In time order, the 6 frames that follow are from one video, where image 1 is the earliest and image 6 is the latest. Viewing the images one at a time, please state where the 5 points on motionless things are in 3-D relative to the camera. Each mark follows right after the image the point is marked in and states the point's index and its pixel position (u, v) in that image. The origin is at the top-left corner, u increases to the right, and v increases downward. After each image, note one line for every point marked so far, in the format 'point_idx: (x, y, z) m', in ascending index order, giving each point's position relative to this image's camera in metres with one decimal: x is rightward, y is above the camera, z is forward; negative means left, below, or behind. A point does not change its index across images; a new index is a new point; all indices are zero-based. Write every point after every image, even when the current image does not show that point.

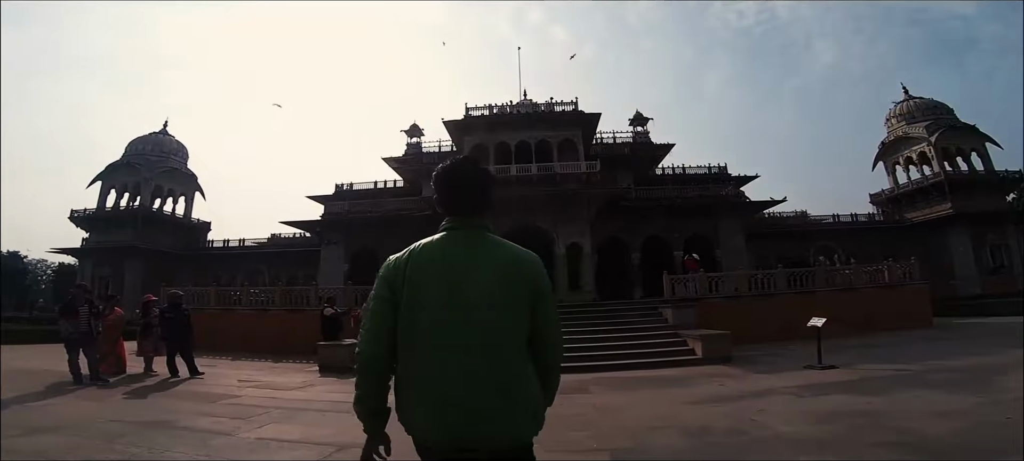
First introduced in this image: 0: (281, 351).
0: (-7.2, -3.7, +15.2) m
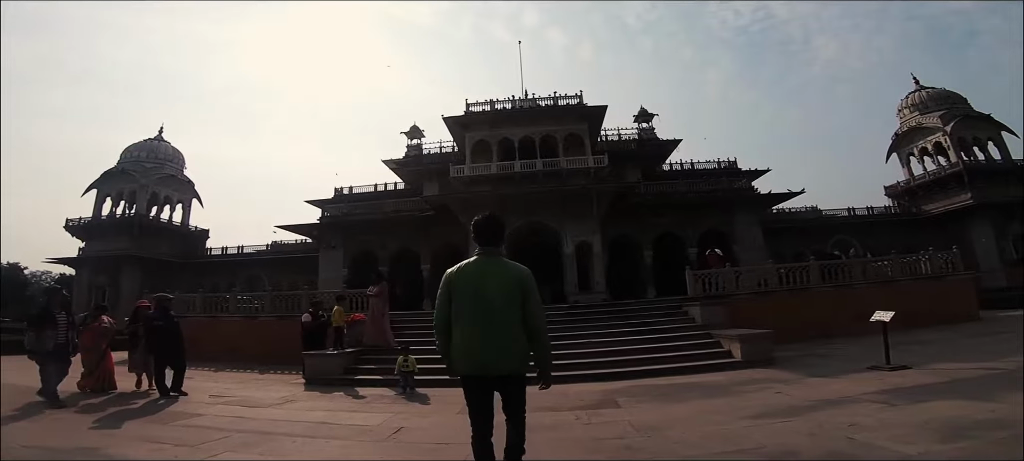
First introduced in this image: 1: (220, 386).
0: (-6.9, -3.7, +14.0) m
1: (-5.8, -3.1, +9.8) m
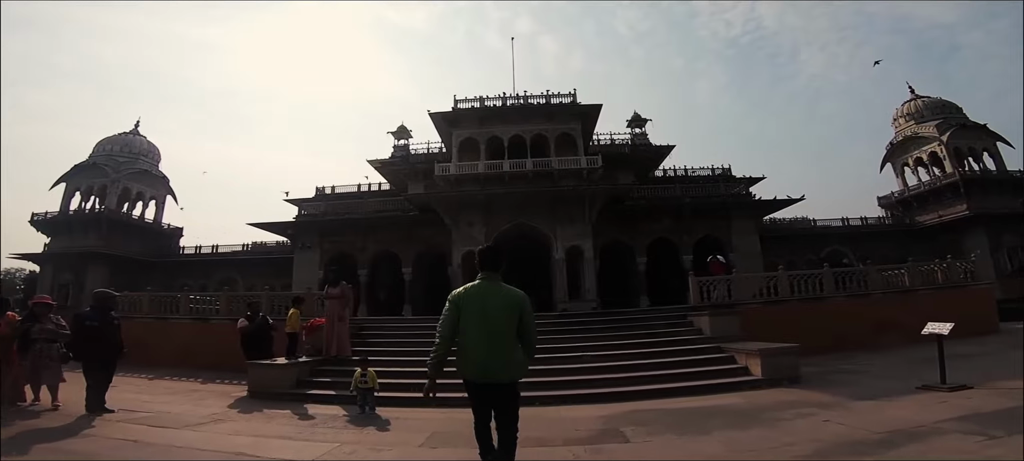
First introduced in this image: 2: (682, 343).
0: (-7.3, -3.5, +12.4) m
1: (-6.1, -2.9, +8.2) m
2: (+3.4, -2.3, +10.0) m
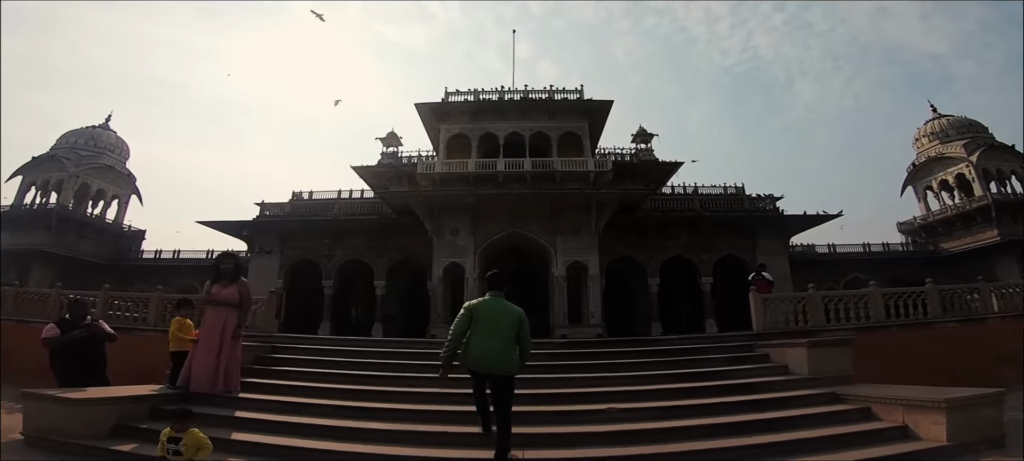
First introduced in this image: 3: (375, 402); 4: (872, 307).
0: (-7.5, -3.1, +8.7) m
1: (-6.2, -2.3, +4.6) m
2: (+3.3, -2.0, +6.4) m
3: (-1.8, -2.3, +6.5) m
4: (+6.9, -1.4, +9.5) m
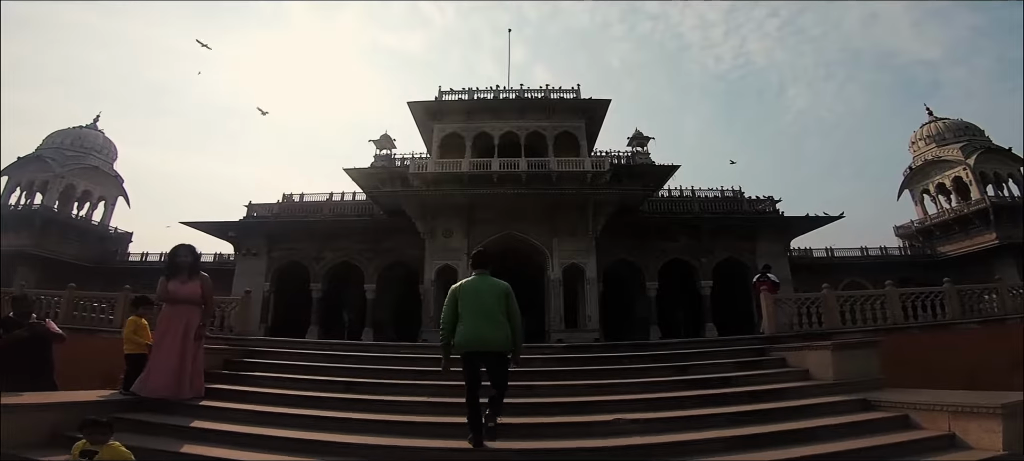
0: (-7.6, -3.0, +8.0) m
1: (-6.3, -2.1, +3.9) m
2: (+3.2, -1.9, +5.9) m
3: (-1.9, -2.2, +5.8) m
4: (+6.8, -1.3, +9.0) m
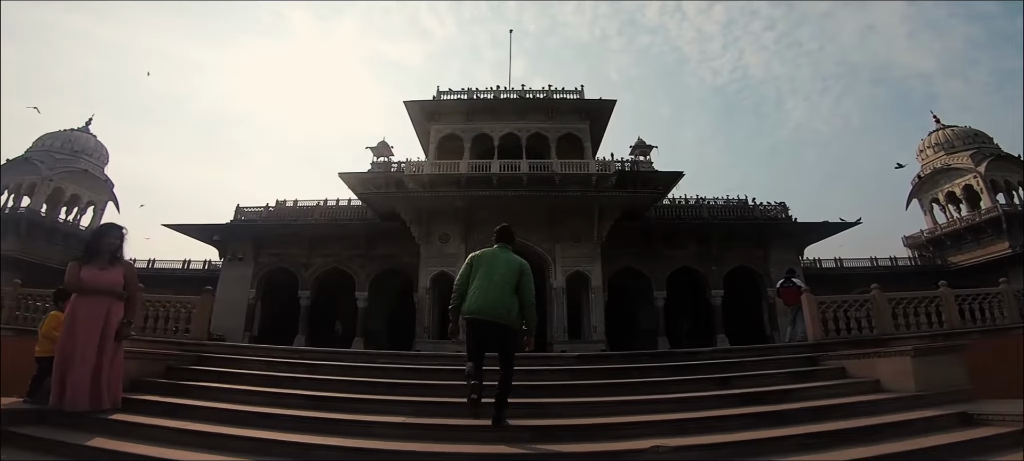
0: (-7.5, -2.9, +6.9) m
1: (-6.2, -1.9, +2.8) m
2: (+3.3, -1.7, +4.8) m
3: (-1.8, -2.0, +4.7) m
4: (+6.8, -1.2, +7.9) m
